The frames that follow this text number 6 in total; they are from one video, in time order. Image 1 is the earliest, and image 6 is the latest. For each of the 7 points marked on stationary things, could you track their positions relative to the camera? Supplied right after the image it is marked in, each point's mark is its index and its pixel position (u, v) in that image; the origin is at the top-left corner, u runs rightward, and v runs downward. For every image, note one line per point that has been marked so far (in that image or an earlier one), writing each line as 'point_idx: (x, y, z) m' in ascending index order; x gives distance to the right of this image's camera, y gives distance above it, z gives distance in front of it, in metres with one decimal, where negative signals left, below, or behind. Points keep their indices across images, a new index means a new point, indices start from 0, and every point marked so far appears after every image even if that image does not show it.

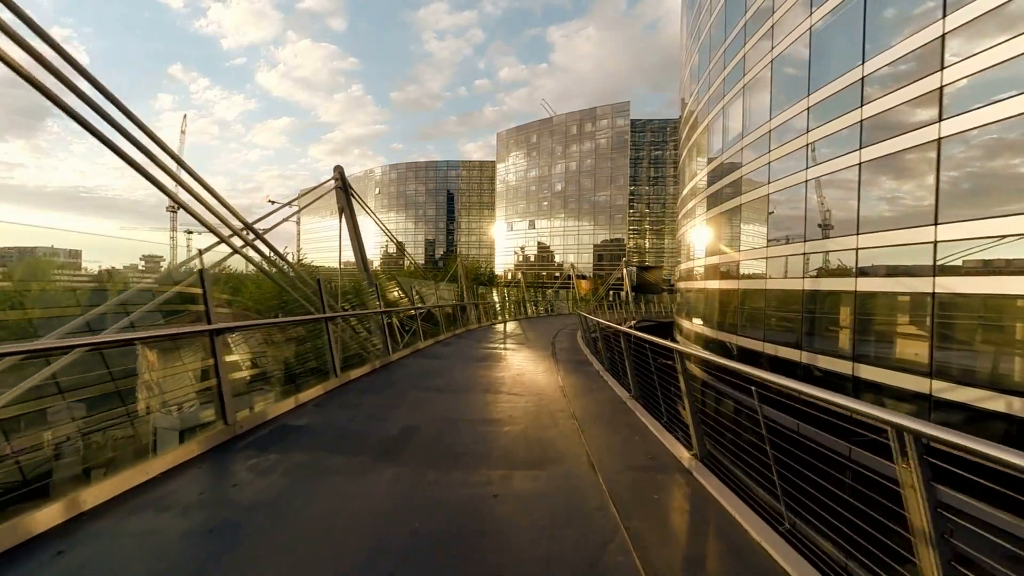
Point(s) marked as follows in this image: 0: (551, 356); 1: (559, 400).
0: (+0.7, -1.3, +8.8) m
1: (+0.4, -1.1, +4.9) m
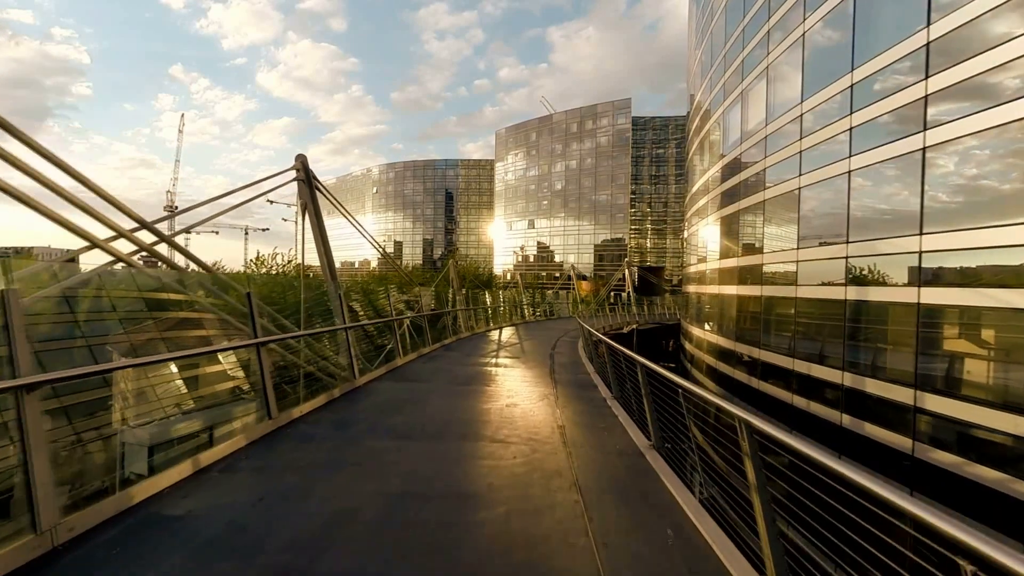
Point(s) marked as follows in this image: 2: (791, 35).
0: (+0.6, -1.4, +7.7) m
1: (+0.3, -1.2, +3.8) m
2: (+8.0, +7.2, +14.7) m
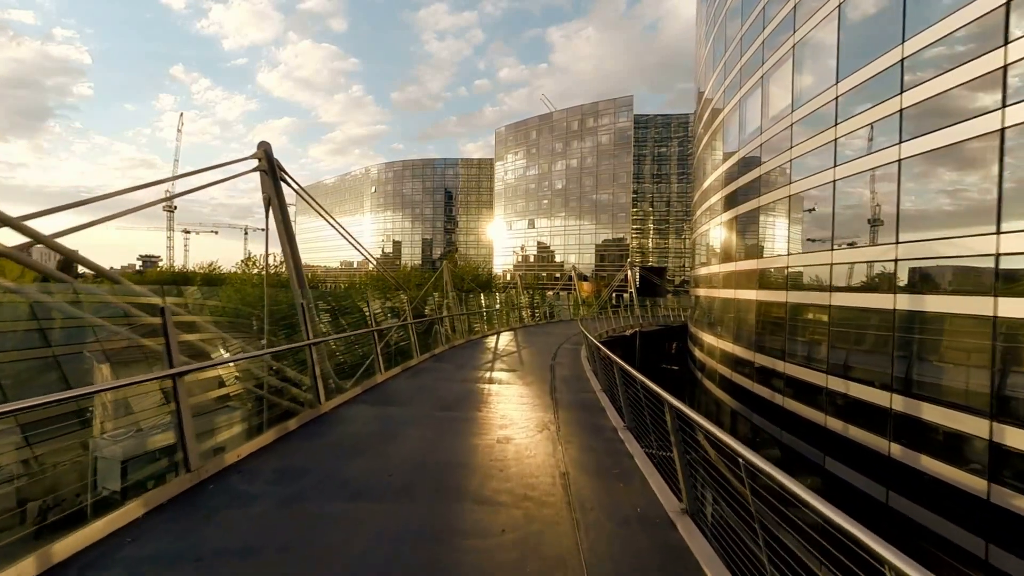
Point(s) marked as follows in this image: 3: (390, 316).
0: (+0.5, -1.4, +6.9) m
1: (+0.3, -1.3, +3.0) m
2: (+7.9, +7.1, +13.8) m
3: (-2.5, -0.6, +11.1) m
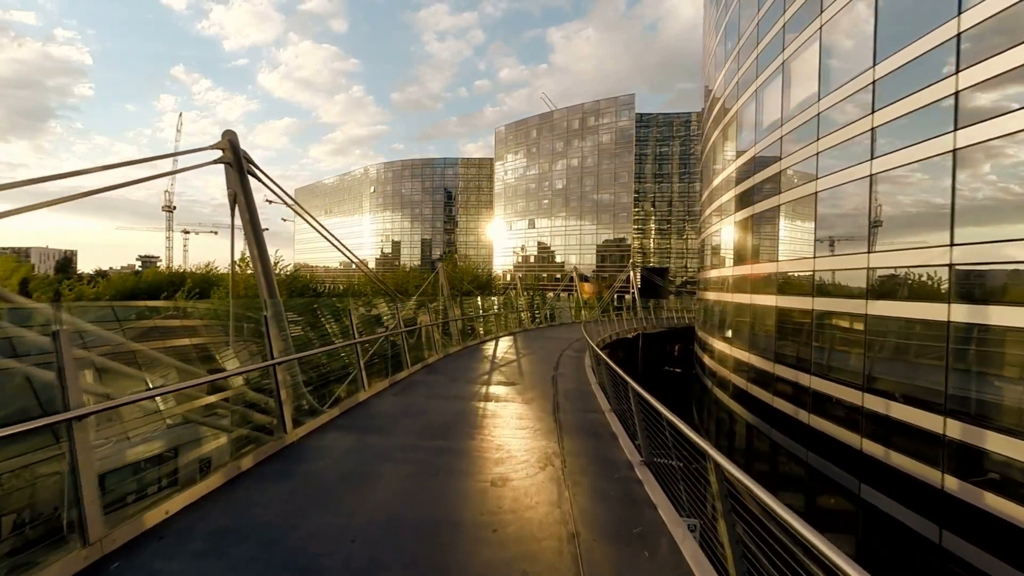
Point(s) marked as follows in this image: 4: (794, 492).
0: (+0.5, -1.5, +6.2) m
1: (+0.2, -1.4, +2.3) m
2: (+7.9, +7.0, +13.2) m
3: (-2.5, -0.7, +10.5) m
4: (+7.0, -5.1, +12.5) m
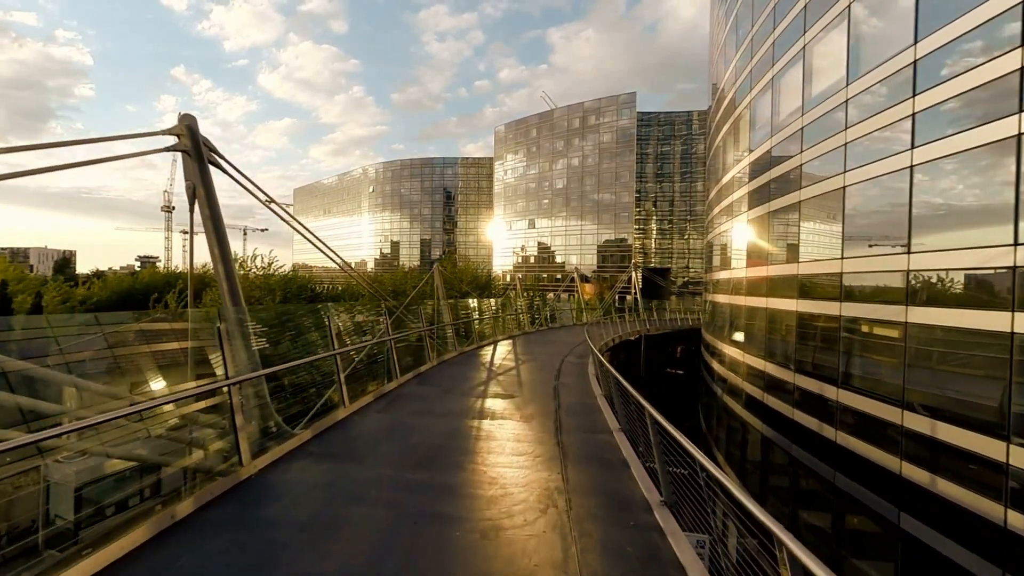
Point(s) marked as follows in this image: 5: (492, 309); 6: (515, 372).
0: (+0.5, -1.6, +5.6) m
1: (+0.2, -1.4, +1.7) m
2: (+7.9, +7.0, +12.6) m
3: (-2.6, -0.7, +9.9) m
4: (+7.0, -5.1, +11.9) m
5: (-0.8, -0.8, +19.7) m
6: (+0.1, -1.7, +10.4) m
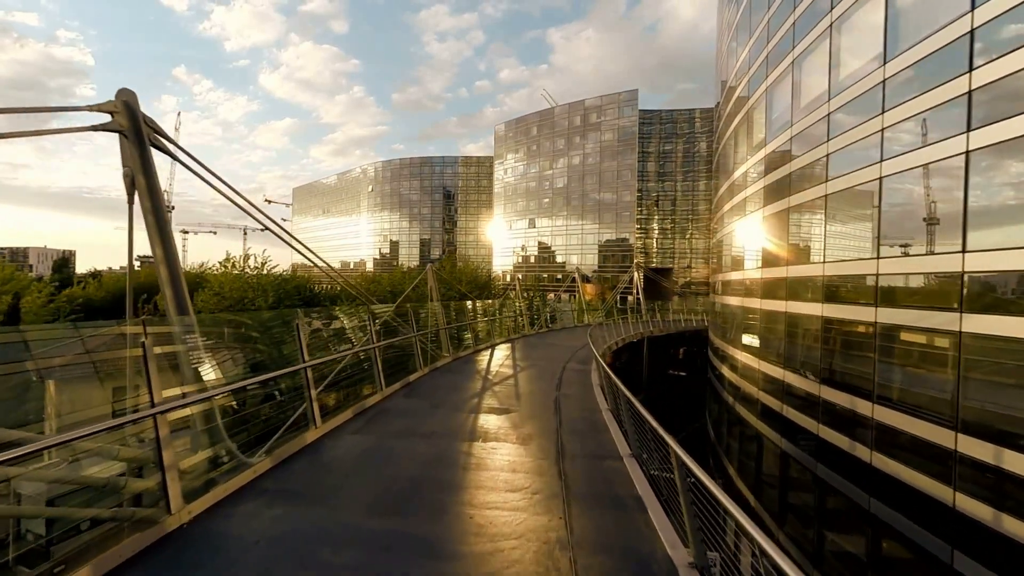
0: (+0.4, -1.6, +5.0) m
1: (+0.2, -1.4, +1.1) m
2: (+7.8, +6.9, +11.9) m
3: (-2.6, -0.7, +9.2) m
4: (+6.9, -5.2, +11.3) m
5: (-0.8, -0.9, +19.1) m
6: (0.0, -1.7, +9.8) m
